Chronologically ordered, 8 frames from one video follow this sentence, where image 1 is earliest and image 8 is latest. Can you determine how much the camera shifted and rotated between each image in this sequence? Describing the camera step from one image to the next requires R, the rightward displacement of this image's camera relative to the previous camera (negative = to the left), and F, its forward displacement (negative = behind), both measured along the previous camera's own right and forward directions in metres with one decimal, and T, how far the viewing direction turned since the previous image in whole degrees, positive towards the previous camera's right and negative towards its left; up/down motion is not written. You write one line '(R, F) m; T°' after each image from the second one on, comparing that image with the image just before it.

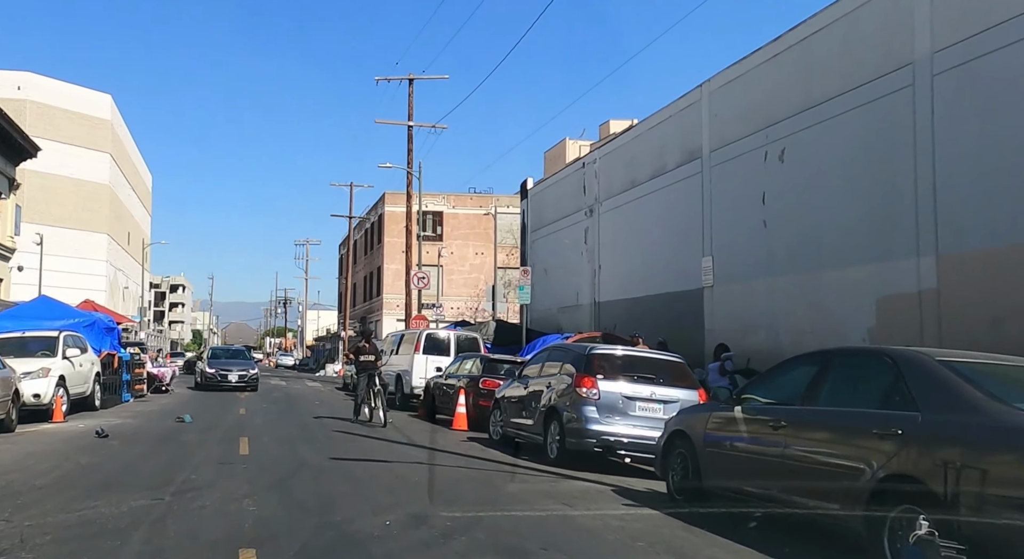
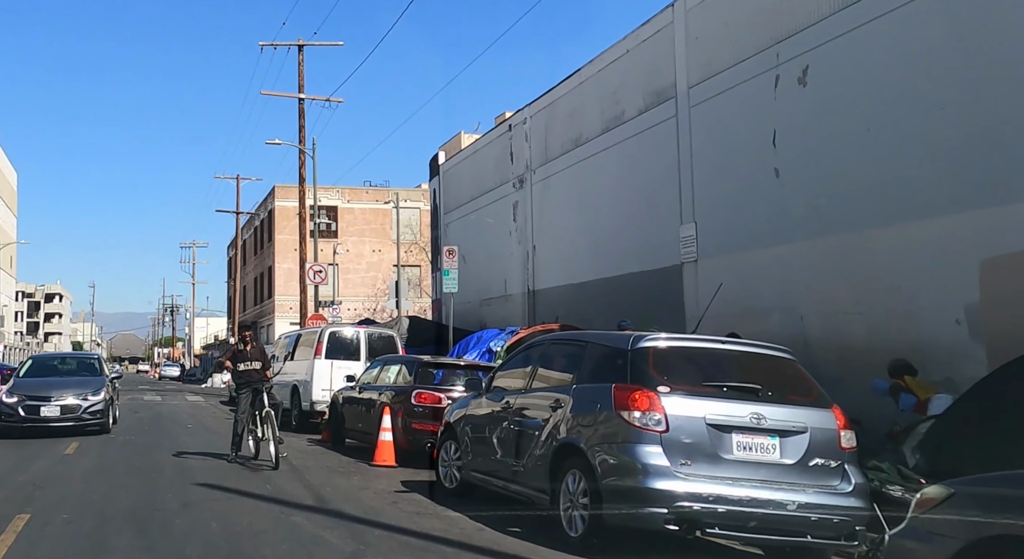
(-0.6, +5.5) m; +6°
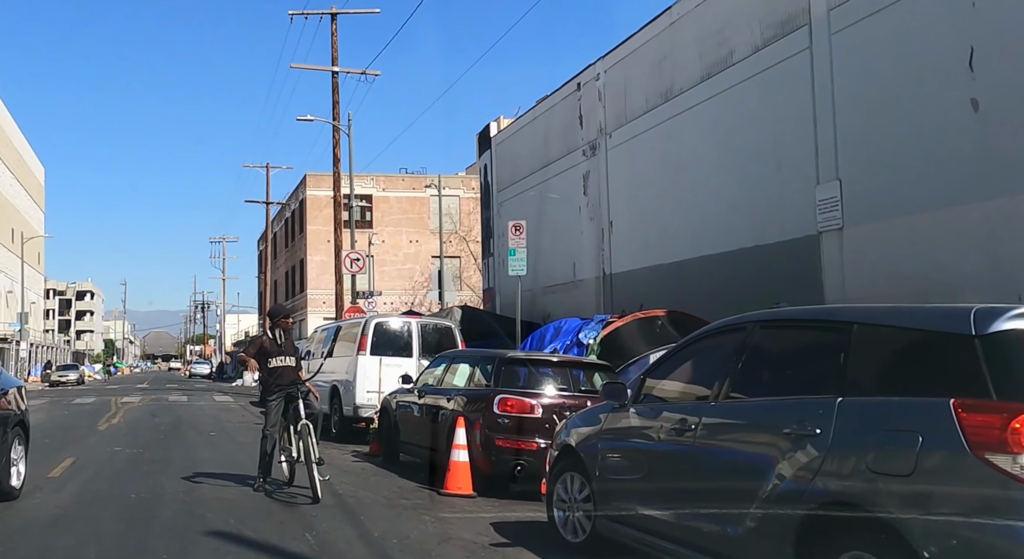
(-0.8, +3.3) m; -2°
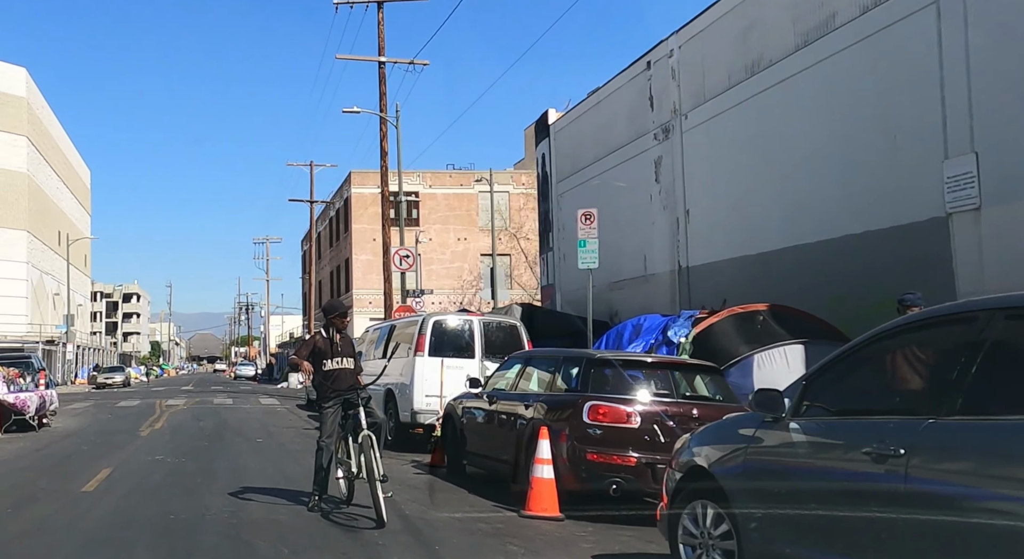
(-0.4, +1.4) m; -2°
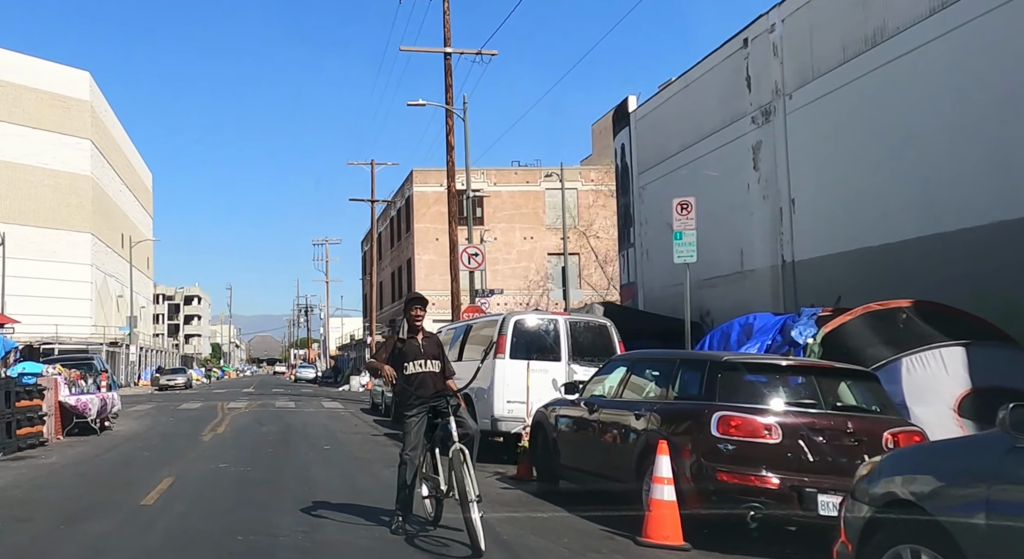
(-0.5, +1.3) m; -3°
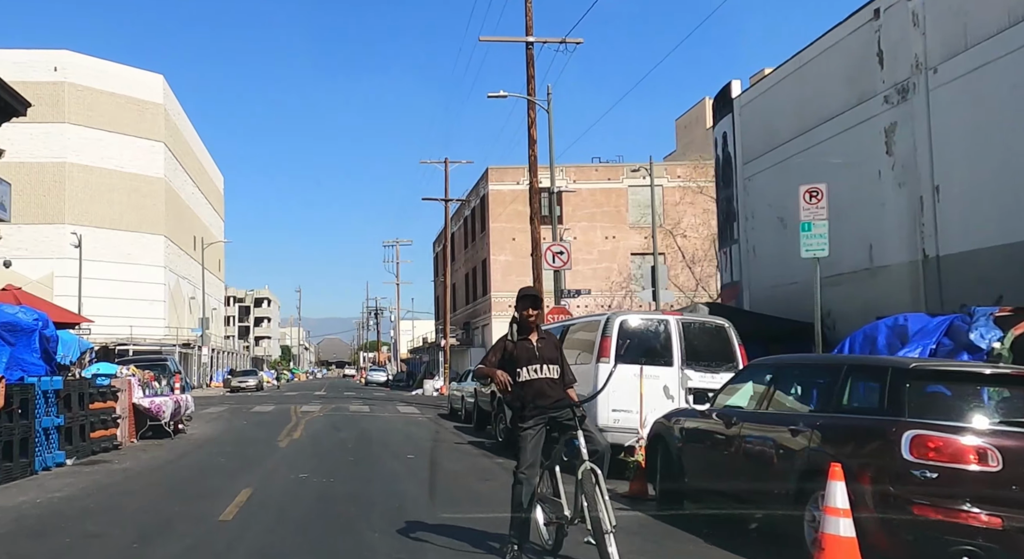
(-0.6, +1.4) m; -3°
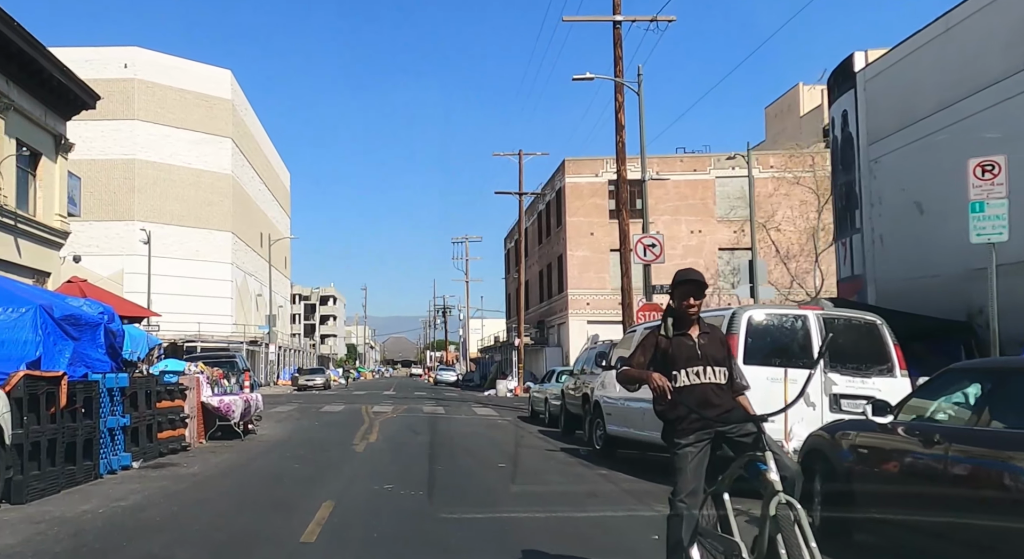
(-0.6, +1.7) m; -3°
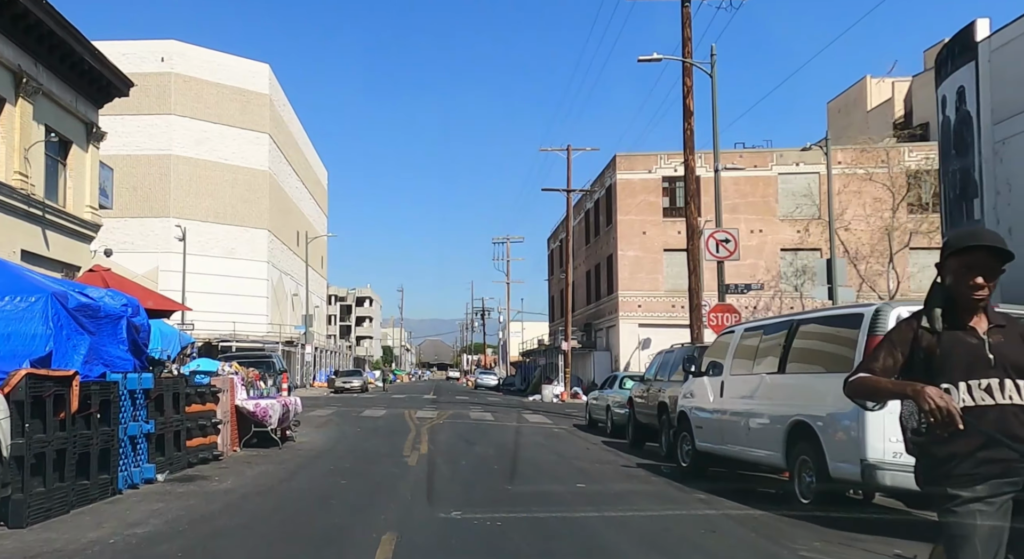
(-0.7, +2.3) m; -2°
